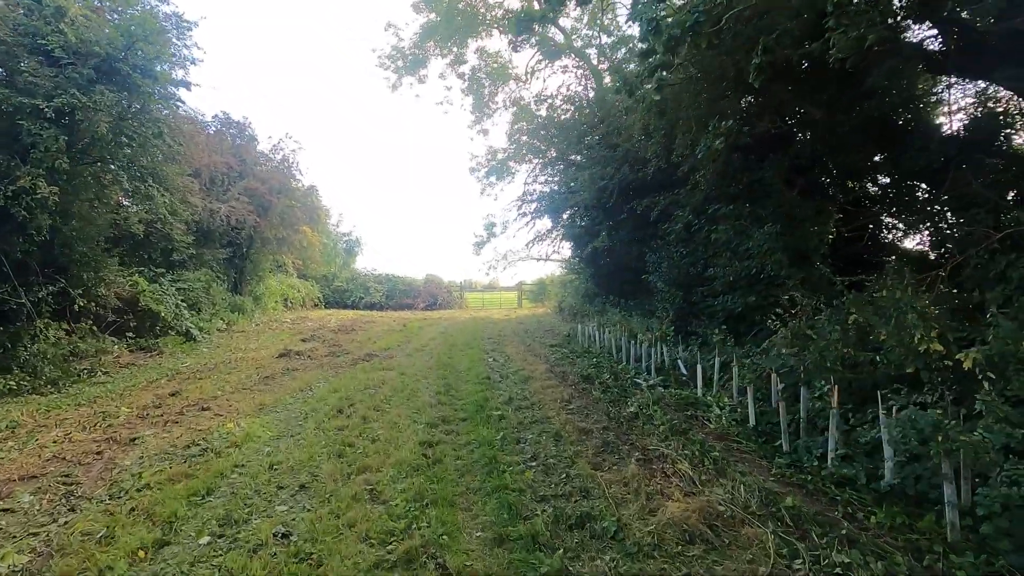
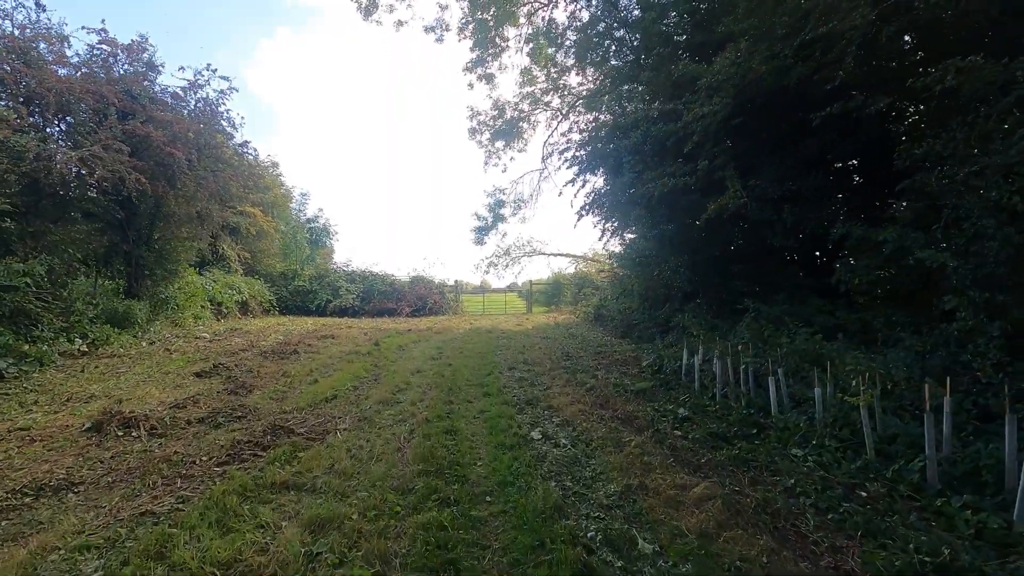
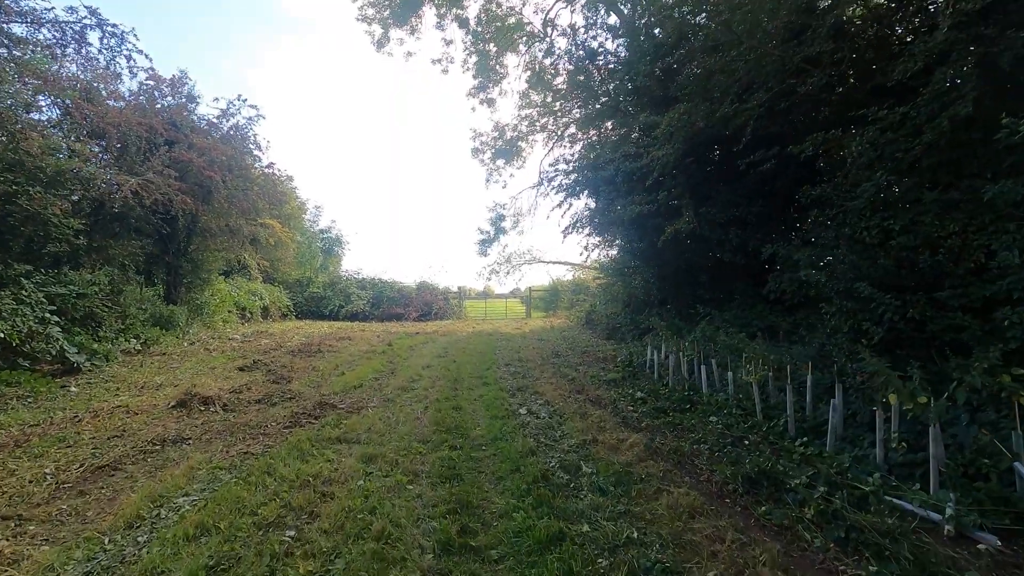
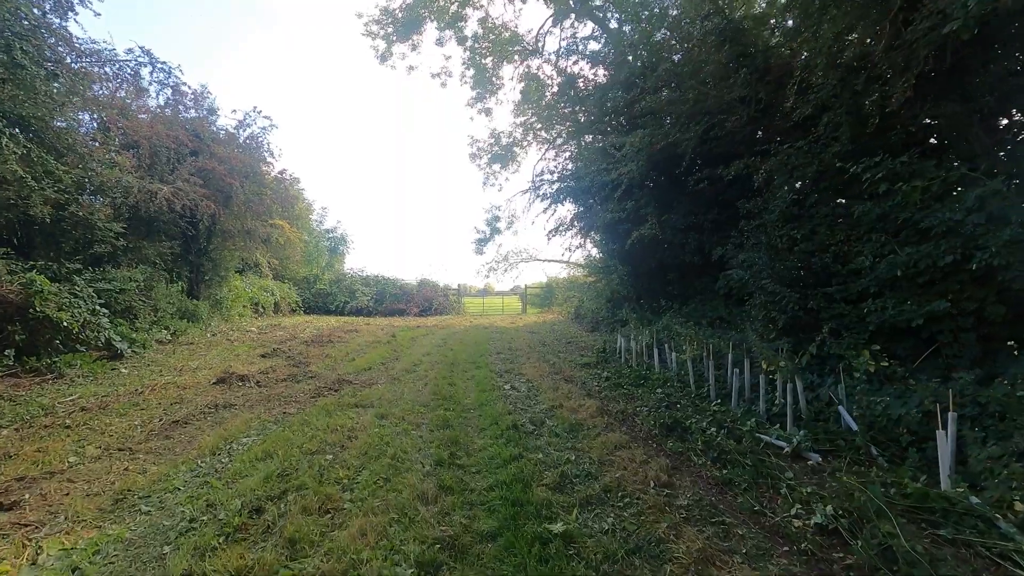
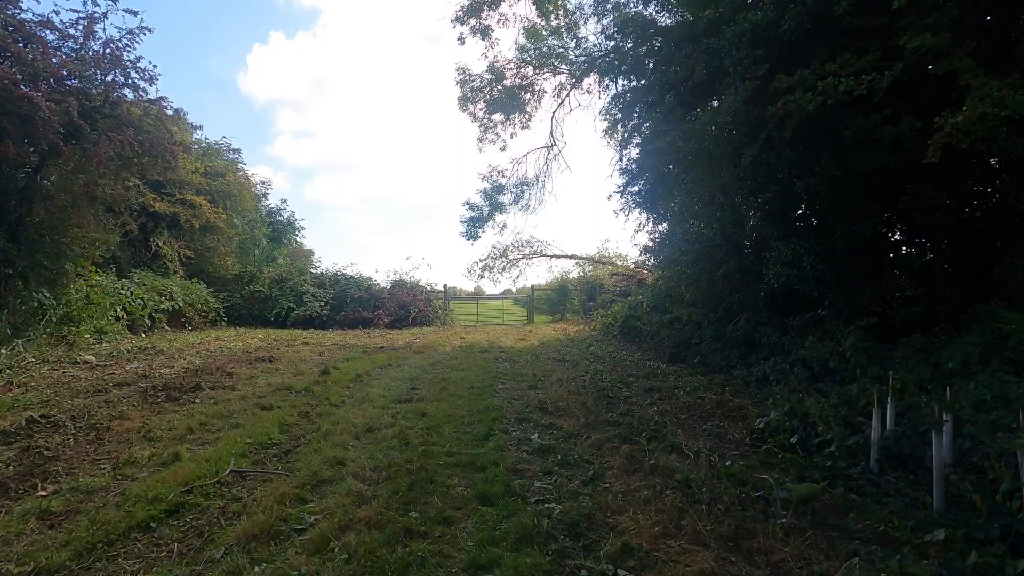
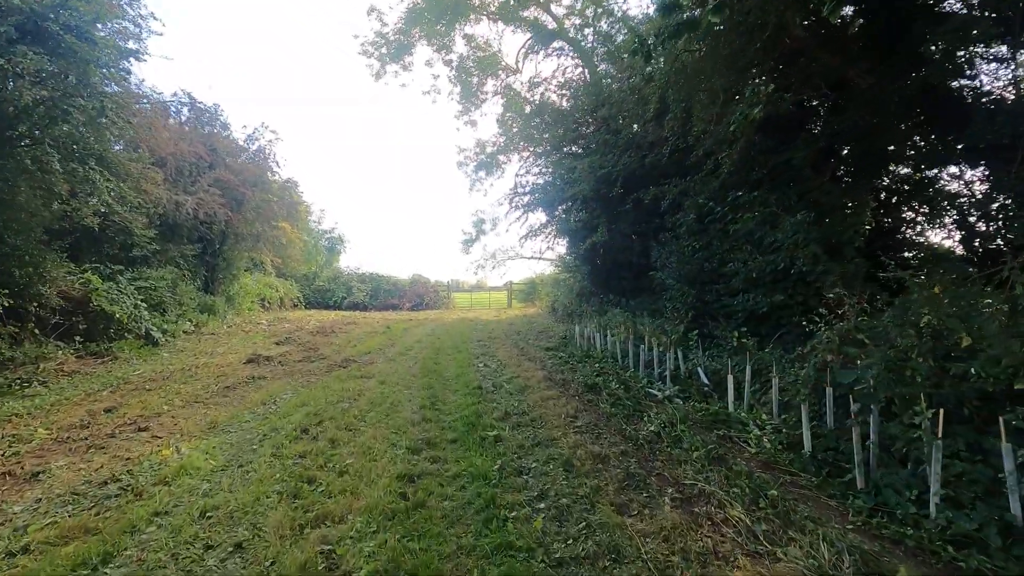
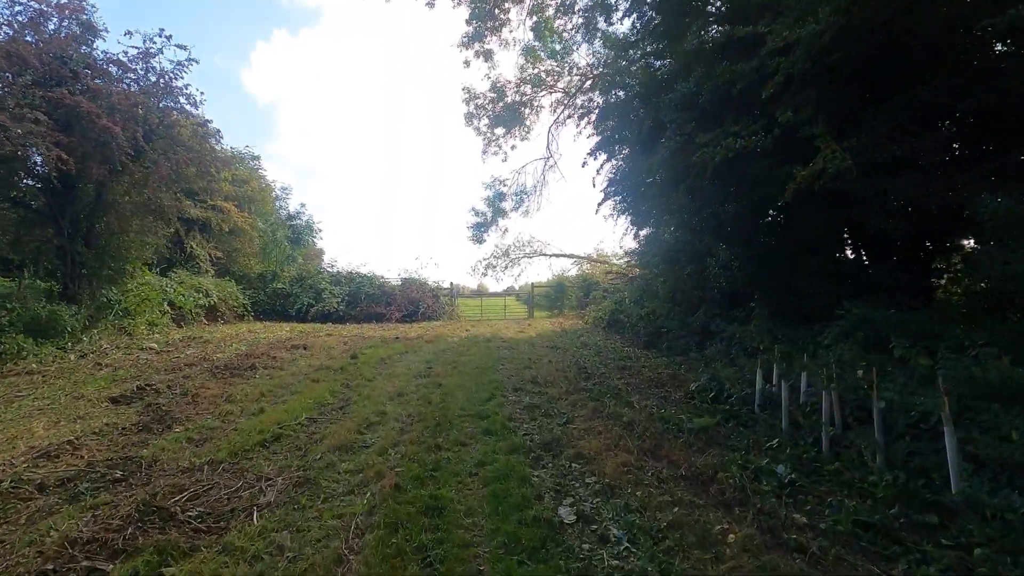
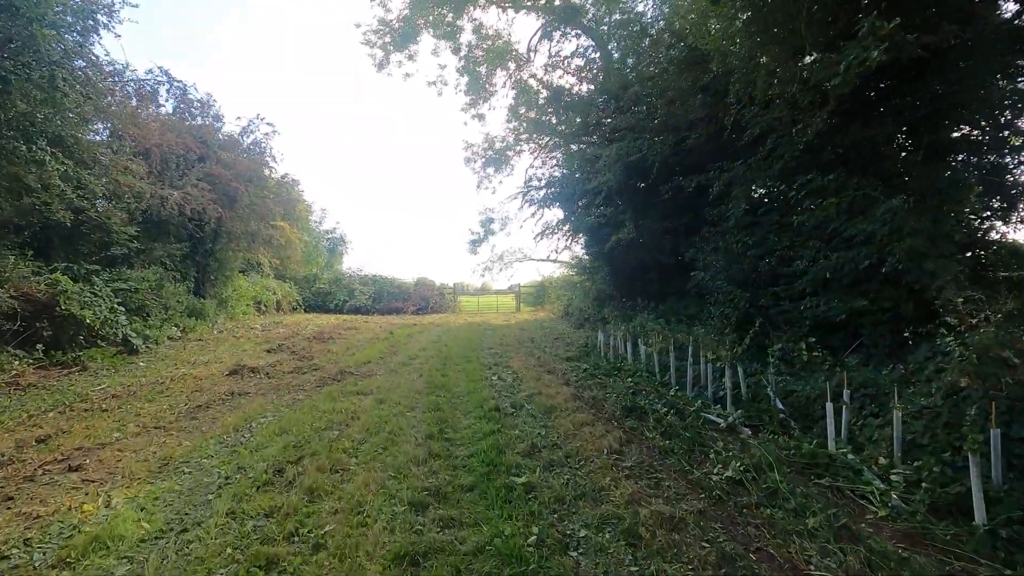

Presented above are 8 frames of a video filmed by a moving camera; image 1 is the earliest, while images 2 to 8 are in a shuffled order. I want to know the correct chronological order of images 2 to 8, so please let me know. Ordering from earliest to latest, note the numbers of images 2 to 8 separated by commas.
6, 8, 4, 3, 2, 7, 5
